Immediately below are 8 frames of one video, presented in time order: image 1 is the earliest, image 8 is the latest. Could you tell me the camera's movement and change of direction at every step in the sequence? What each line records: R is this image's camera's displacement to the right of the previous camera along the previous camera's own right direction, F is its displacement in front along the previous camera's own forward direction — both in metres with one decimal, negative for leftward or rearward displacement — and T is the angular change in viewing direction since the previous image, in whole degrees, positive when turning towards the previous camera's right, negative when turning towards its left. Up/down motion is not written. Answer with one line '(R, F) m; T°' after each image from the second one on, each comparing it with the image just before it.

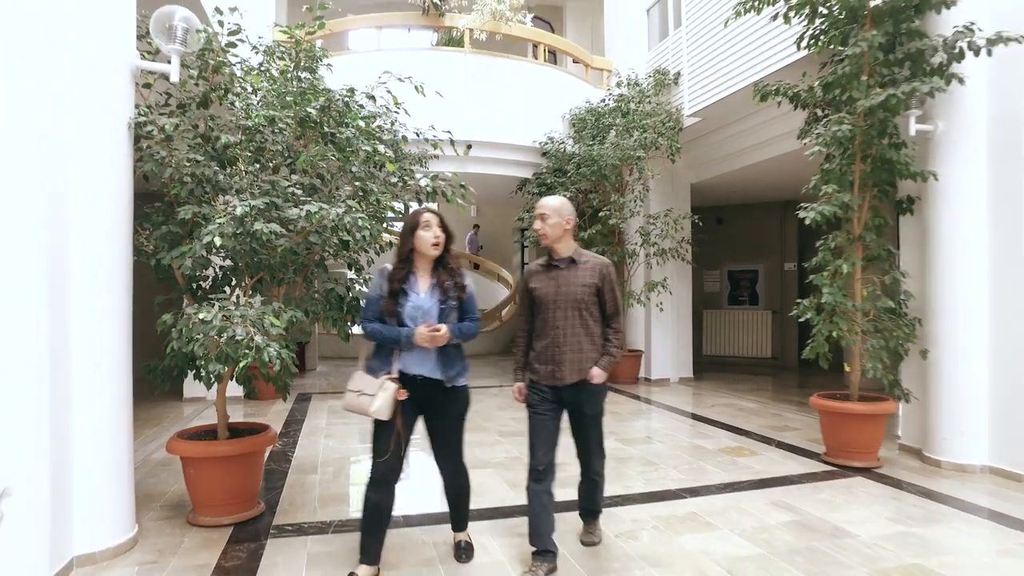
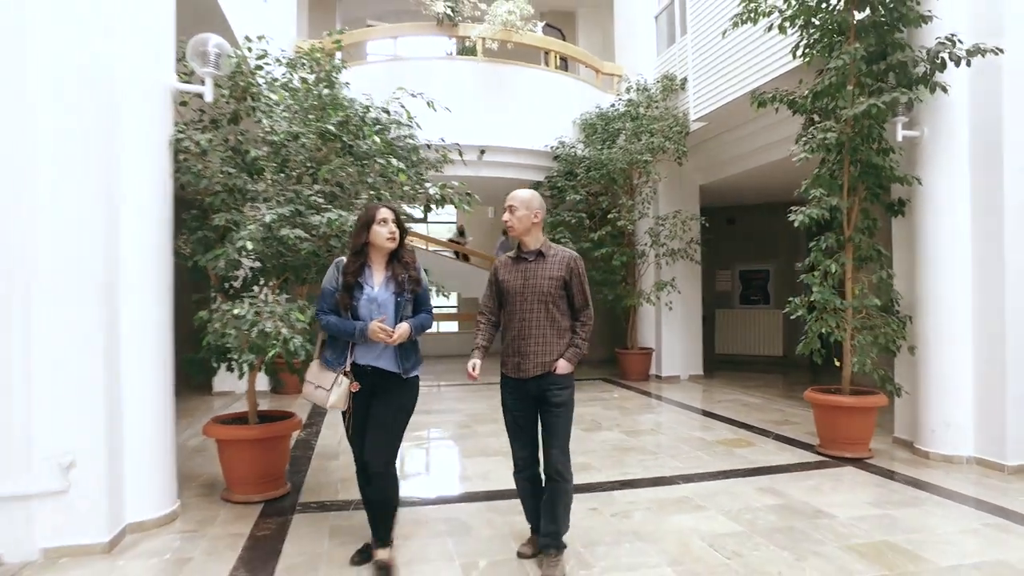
(+0.1, -0.3) m; -2°
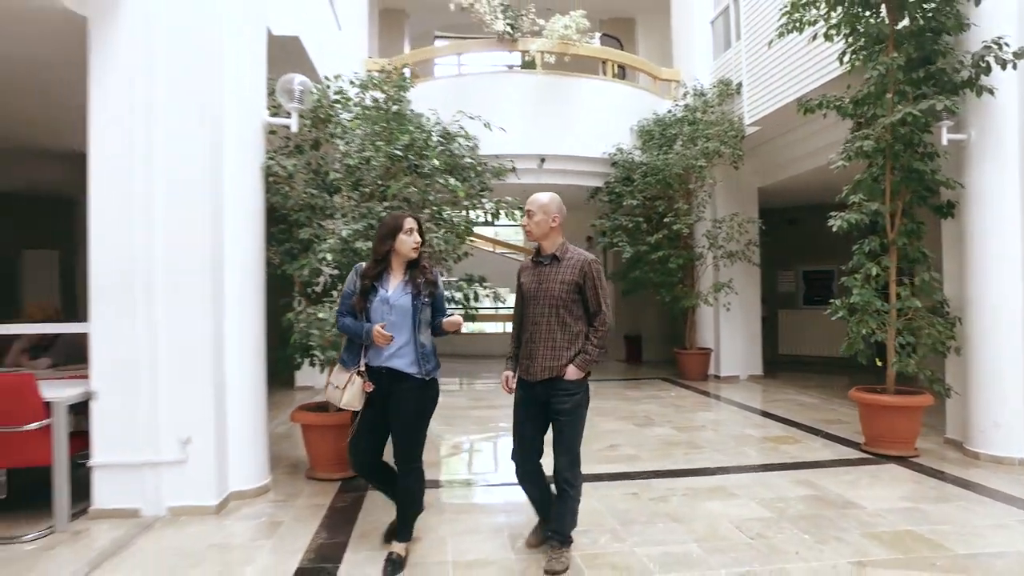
(+0.1, -0.3) m; -6°
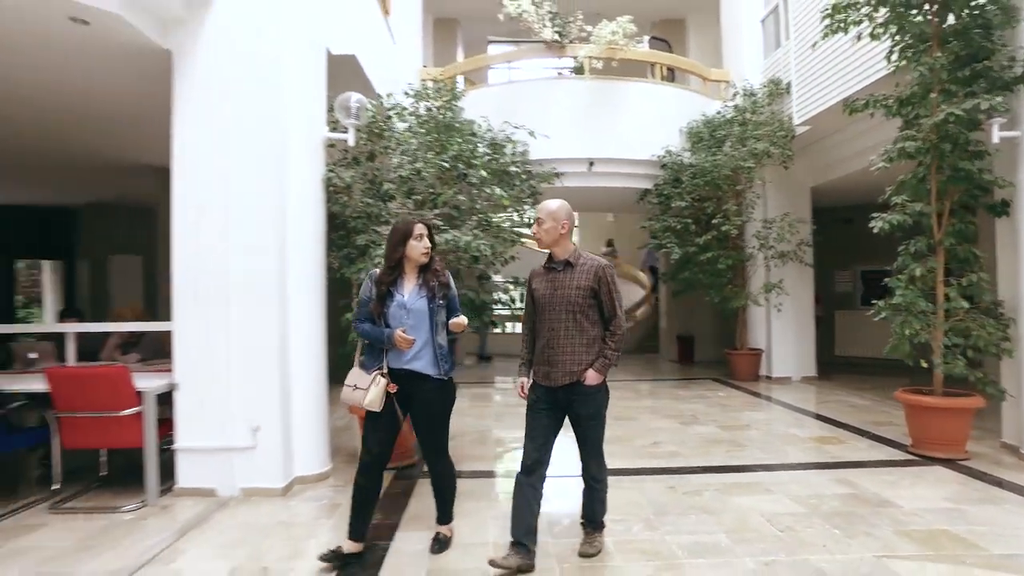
(+0.1, -0.2) m; -5°
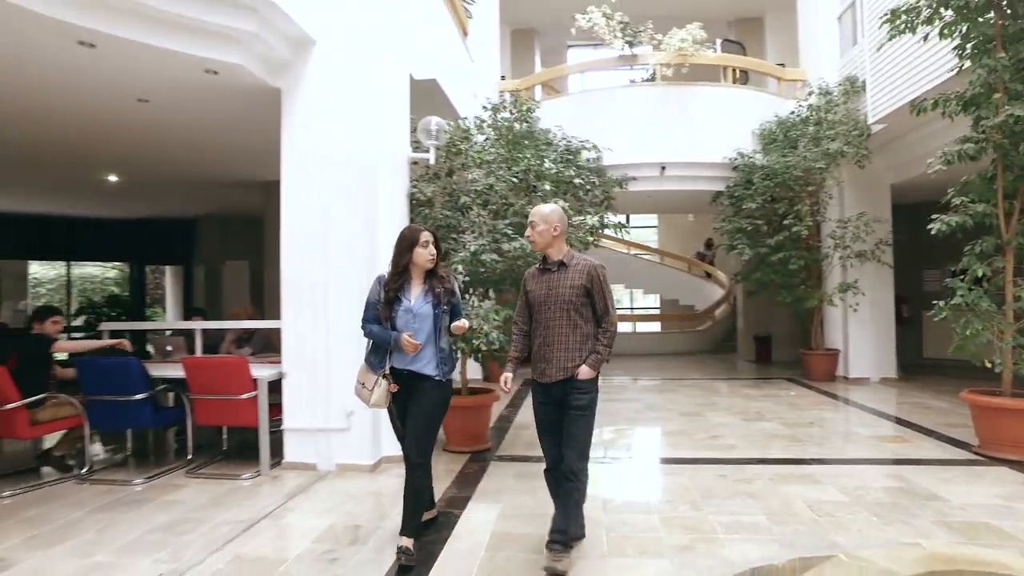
(+0.1, -0.4) m; -8°
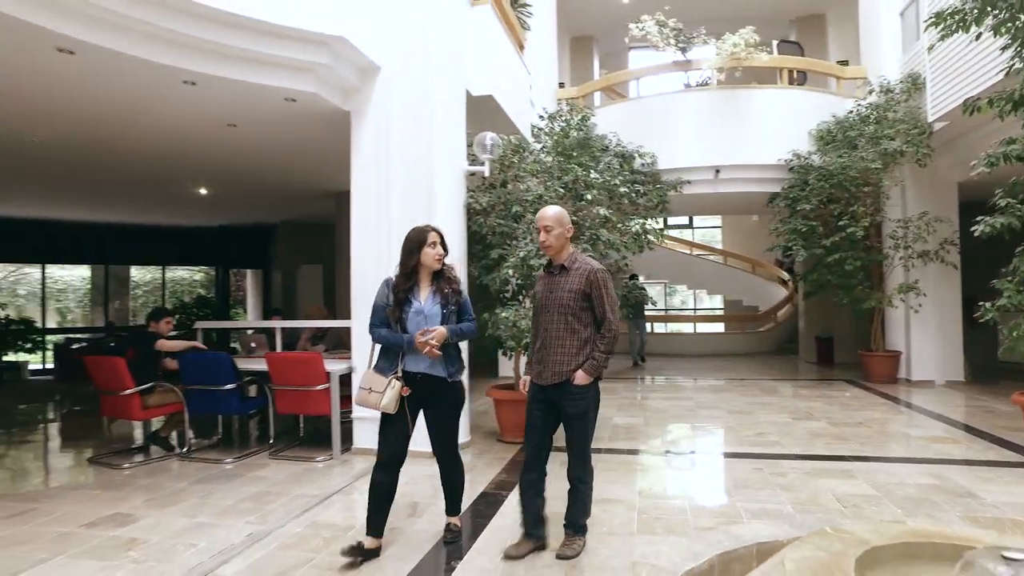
(+0.1, -0.3) m; -6°
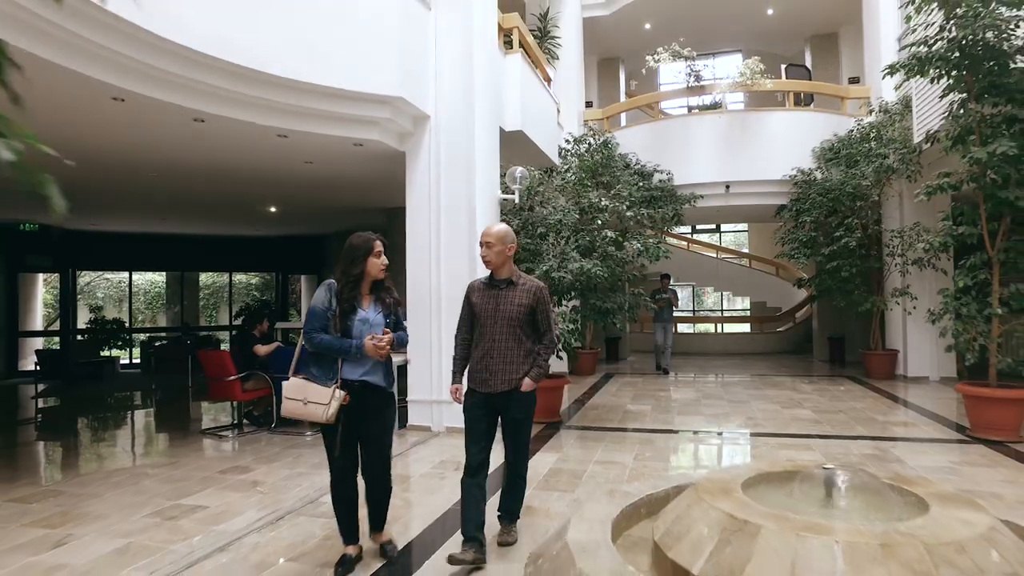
(+0.1, -1.0) m; -3°
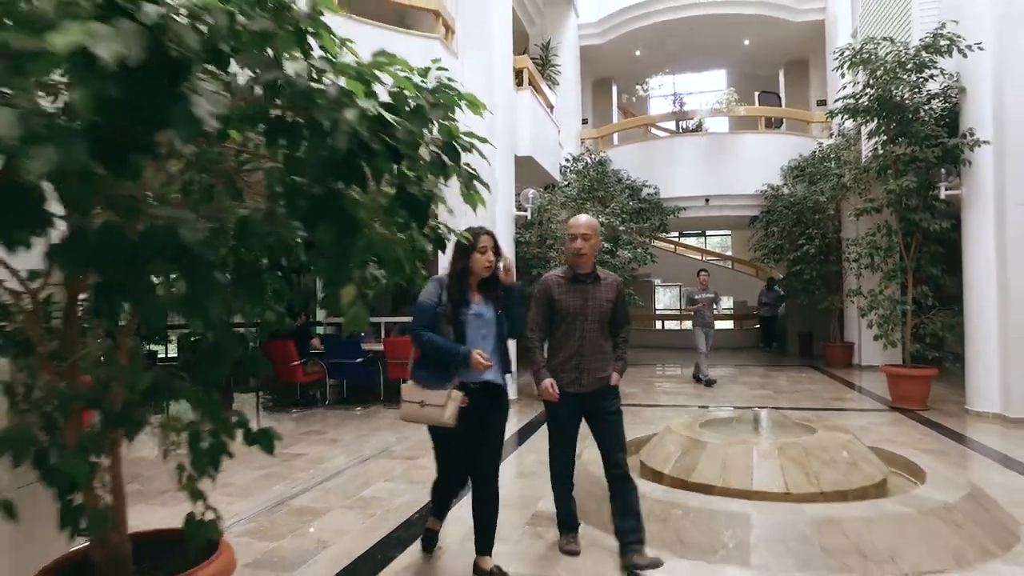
(-0.2, -1.2) m; +1°
